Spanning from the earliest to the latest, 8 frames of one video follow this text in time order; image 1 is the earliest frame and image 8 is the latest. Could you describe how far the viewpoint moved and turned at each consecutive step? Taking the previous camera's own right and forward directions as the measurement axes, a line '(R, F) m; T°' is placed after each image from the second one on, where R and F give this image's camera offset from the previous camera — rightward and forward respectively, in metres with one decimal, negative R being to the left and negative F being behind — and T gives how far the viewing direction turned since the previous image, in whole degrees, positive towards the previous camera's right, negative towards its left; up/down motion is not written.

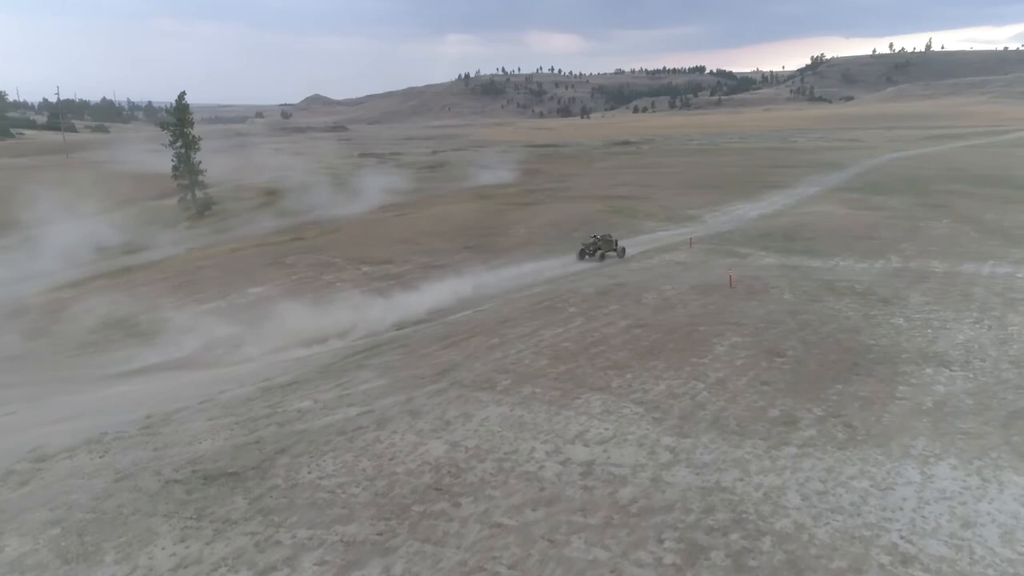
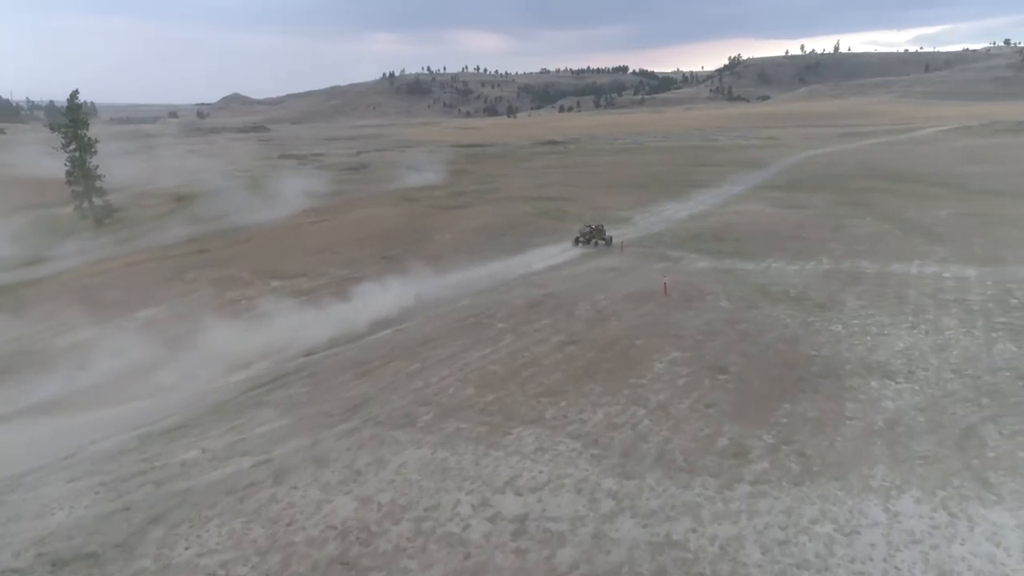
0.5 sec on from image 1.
(+0.2, +1.5) m; +5°
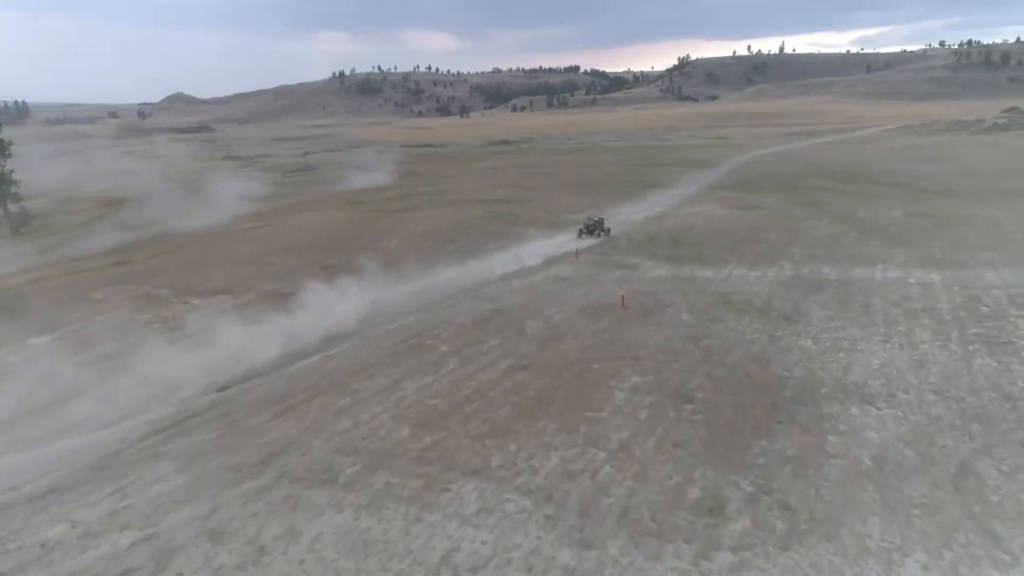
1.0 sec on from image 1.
(+0.3, +1.7) m; +4°
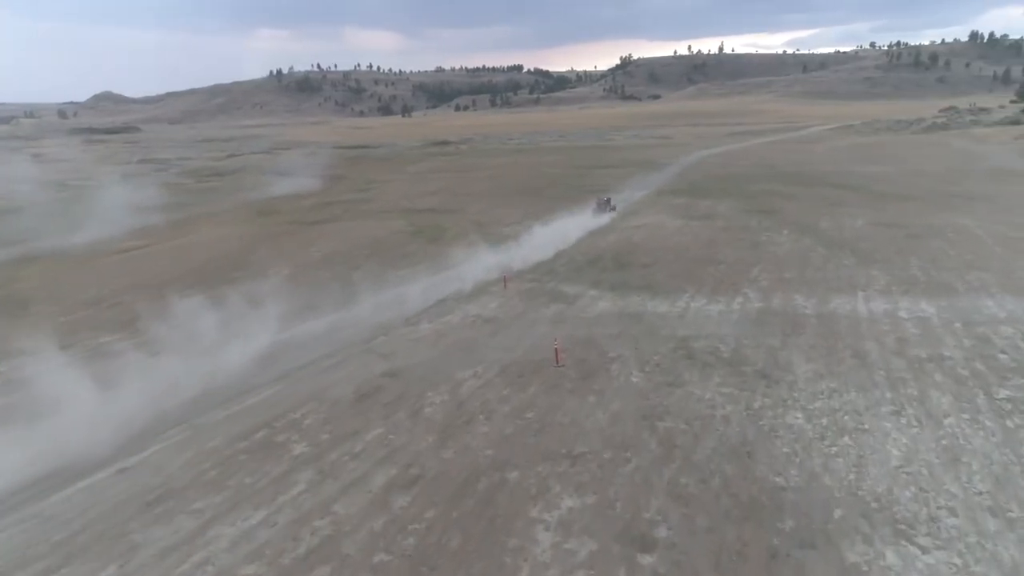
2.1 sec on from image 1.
(+1.0, +4.7) m; +4°
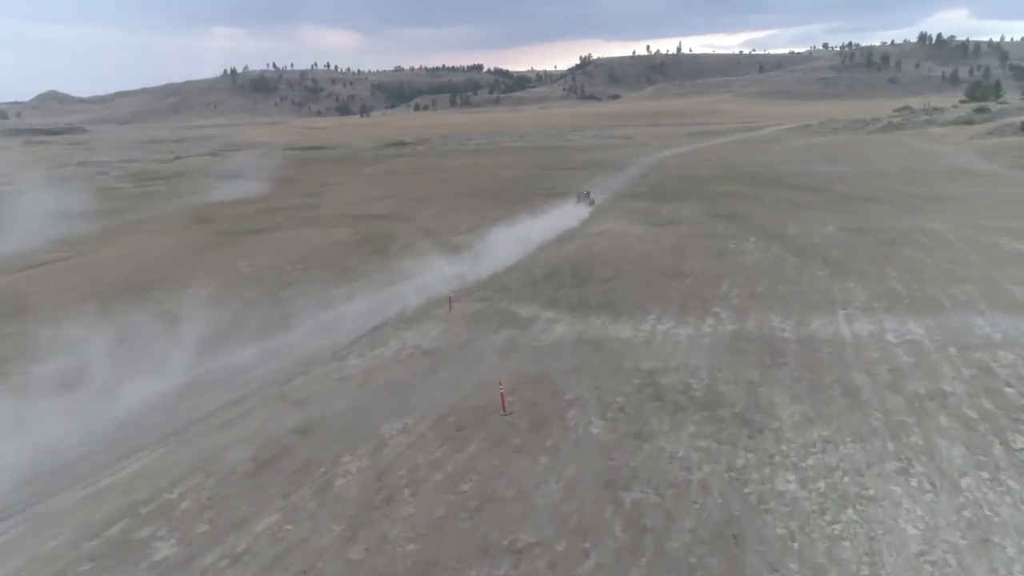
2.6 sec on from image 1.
(+0.5, +2.4) m; +3°
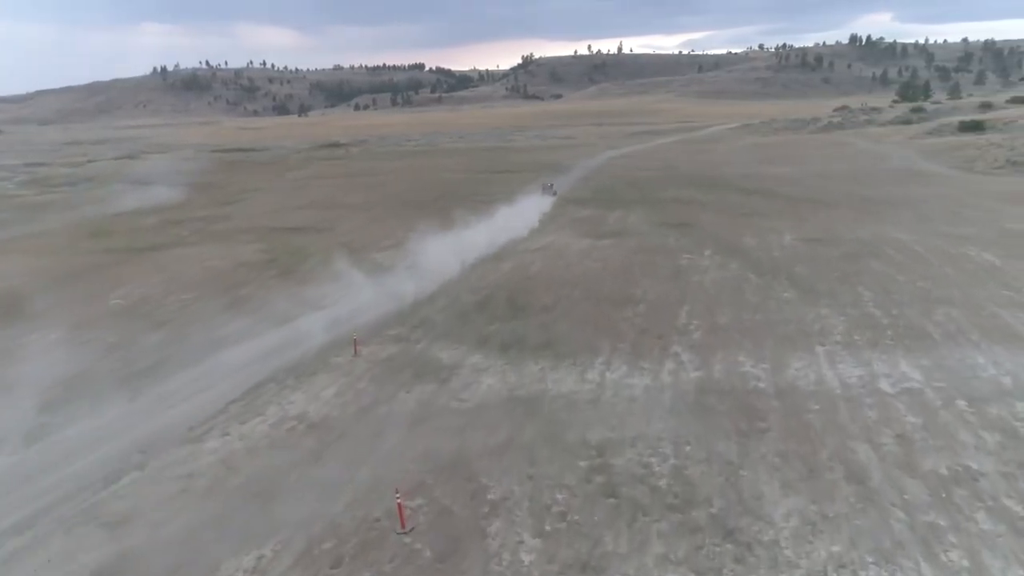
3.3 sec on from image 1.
(+0.7, +3.6) m; +4°
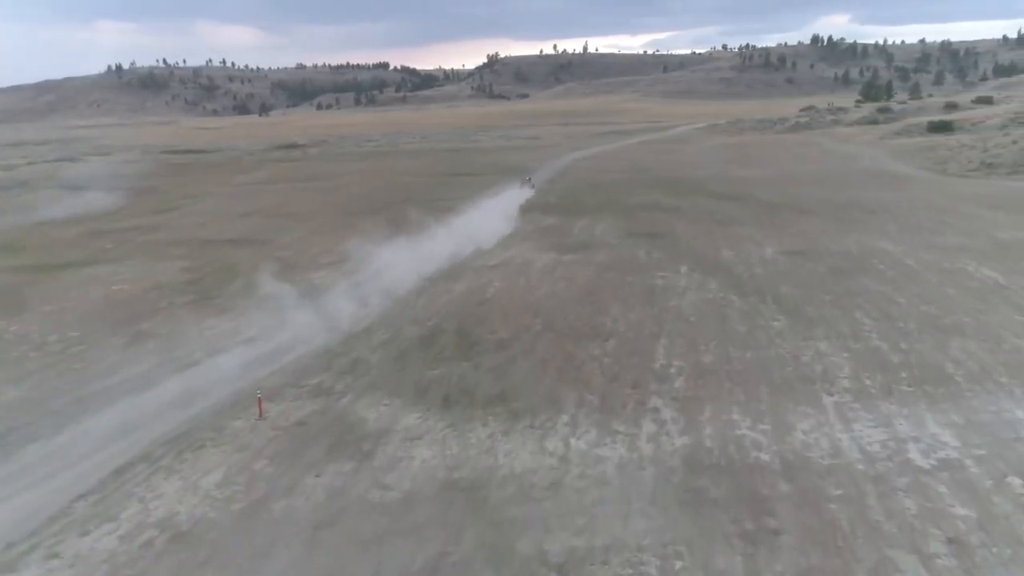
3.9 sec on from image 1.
(+0.5, +3.1) m; +3°
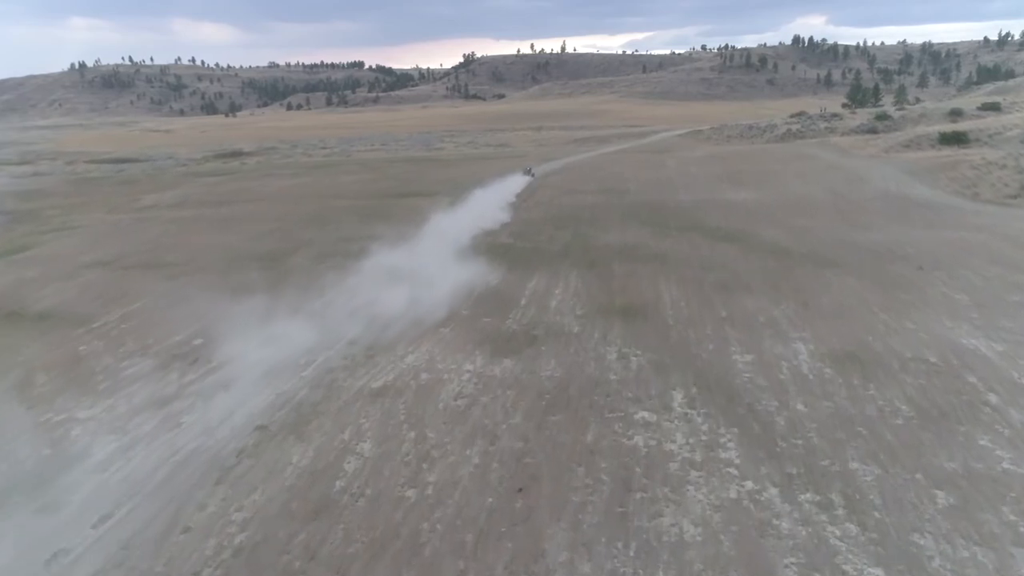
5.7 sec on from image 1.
(+2.0, +9.9) m; +2°
